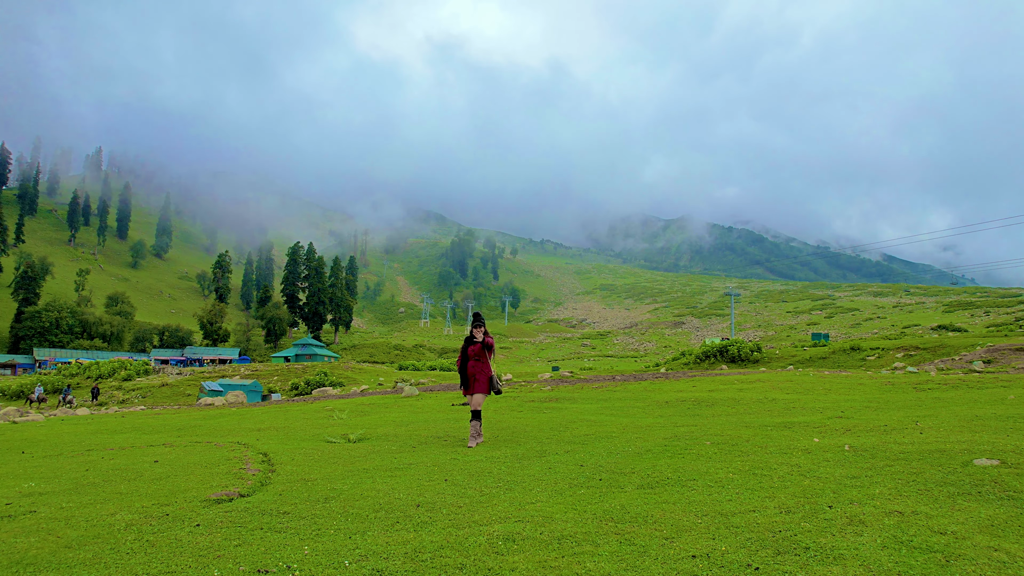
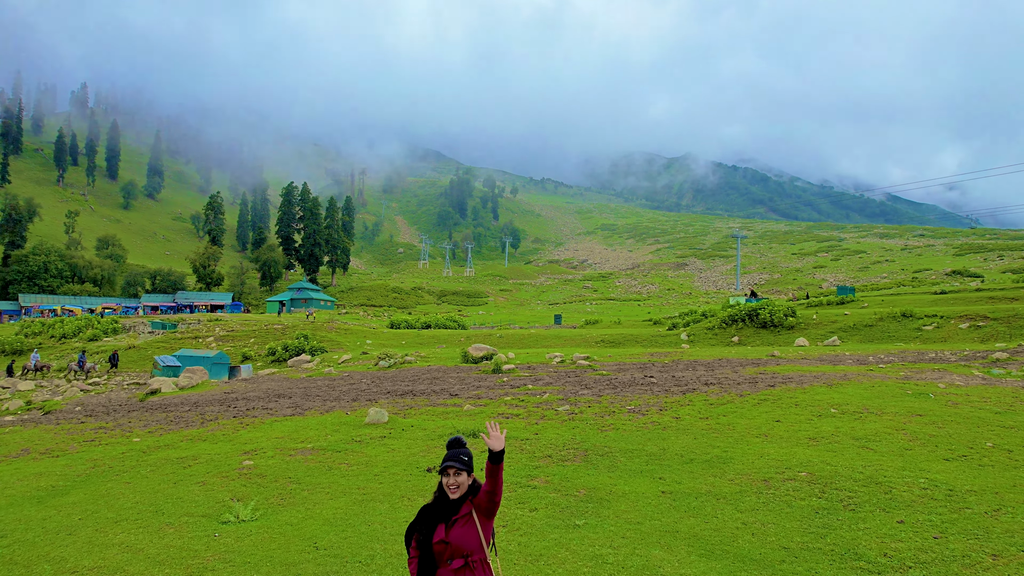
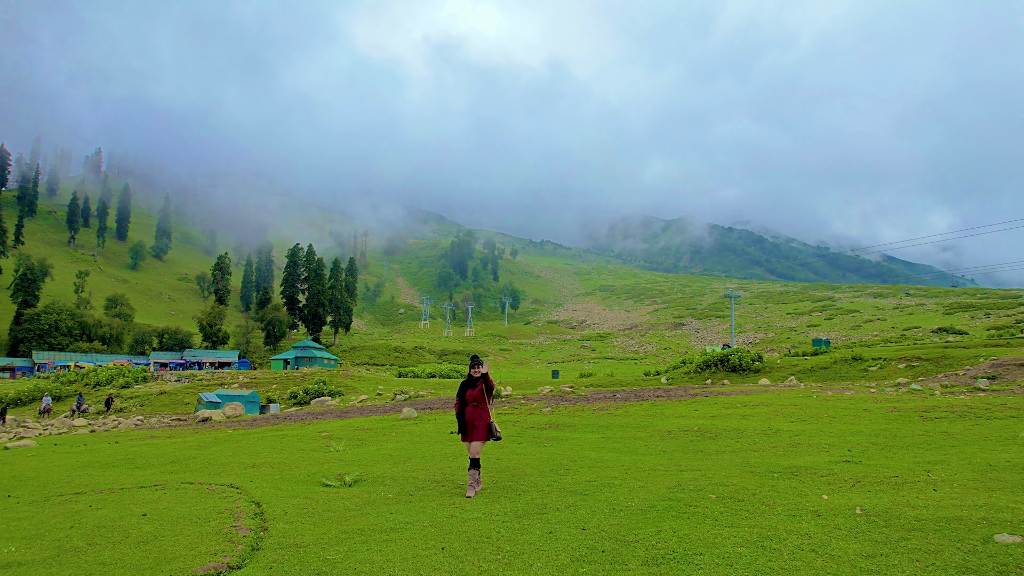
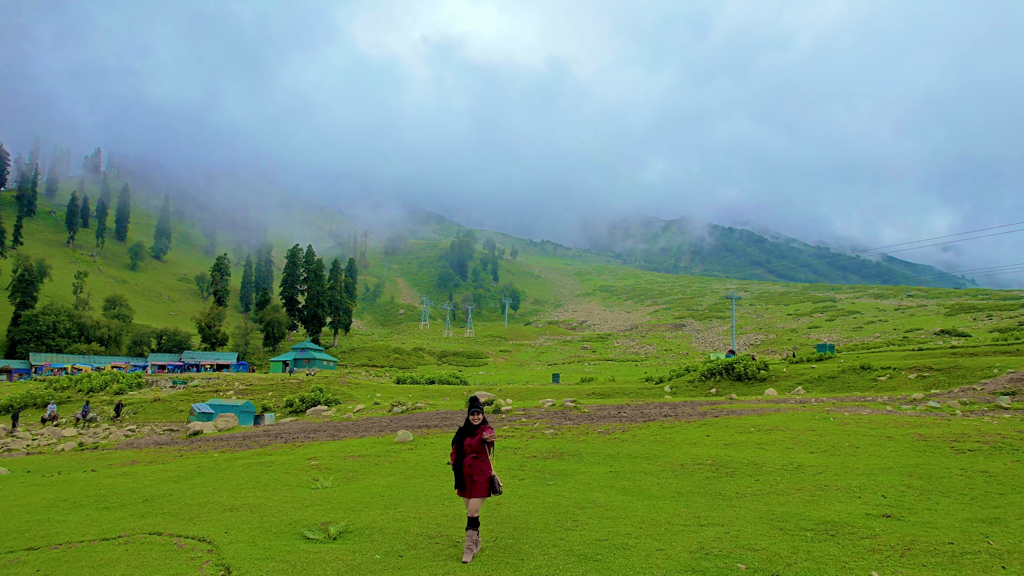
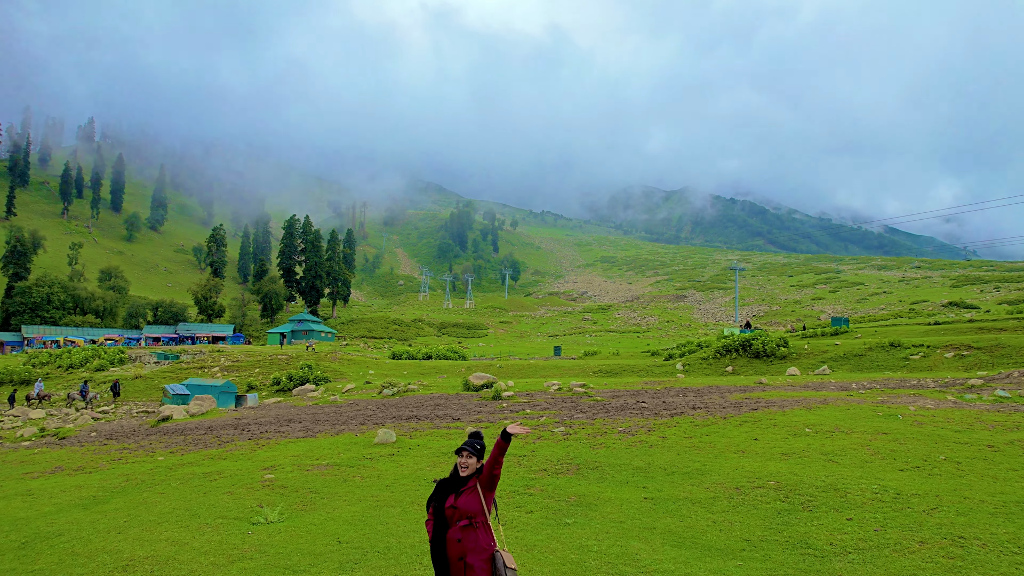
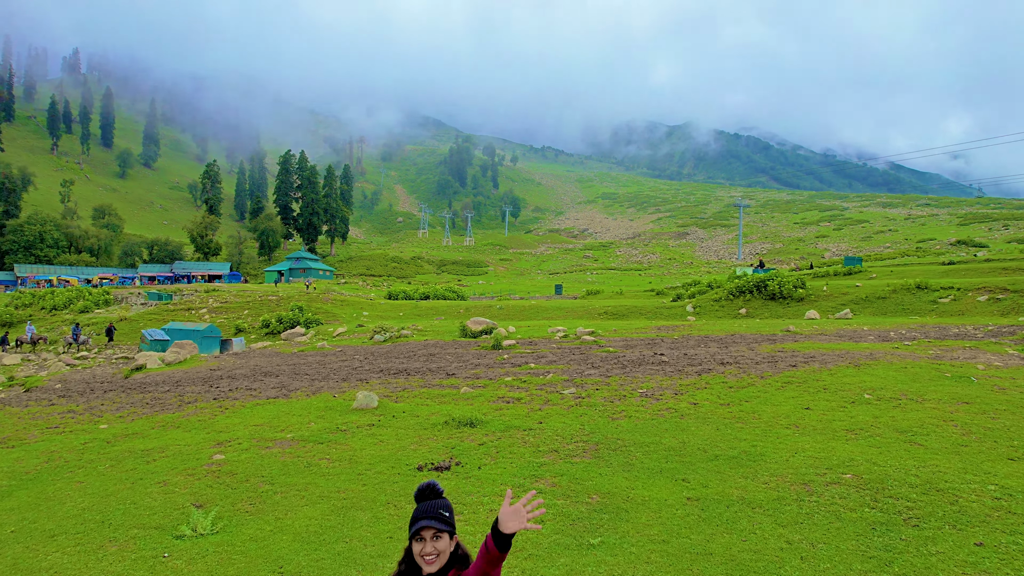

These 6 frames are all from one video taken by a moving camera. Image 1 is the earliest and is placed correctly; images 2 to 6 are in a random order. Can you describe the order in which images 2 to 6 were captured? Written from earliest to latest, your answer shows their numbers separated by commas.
3, 4, 5, 2, 6
